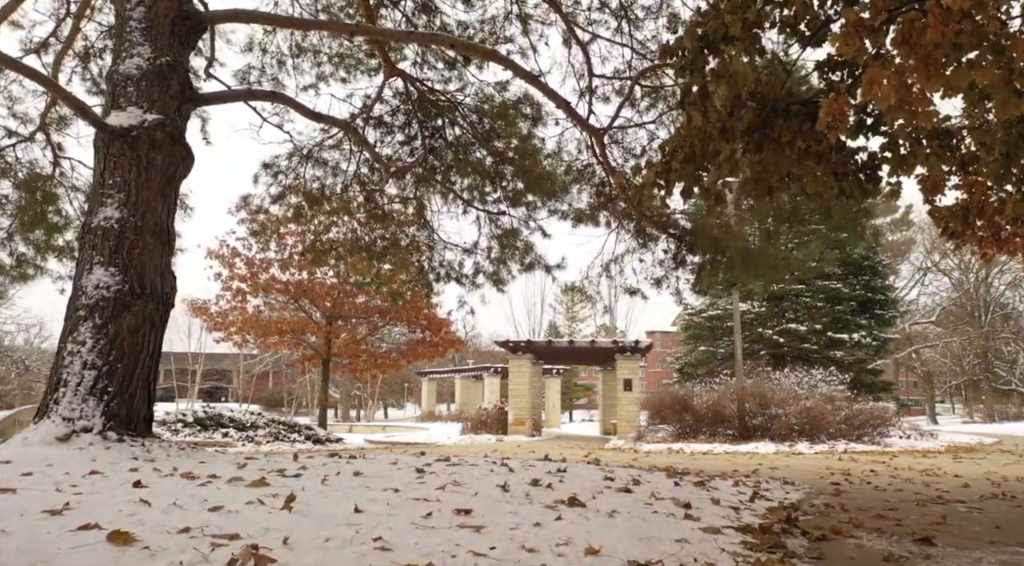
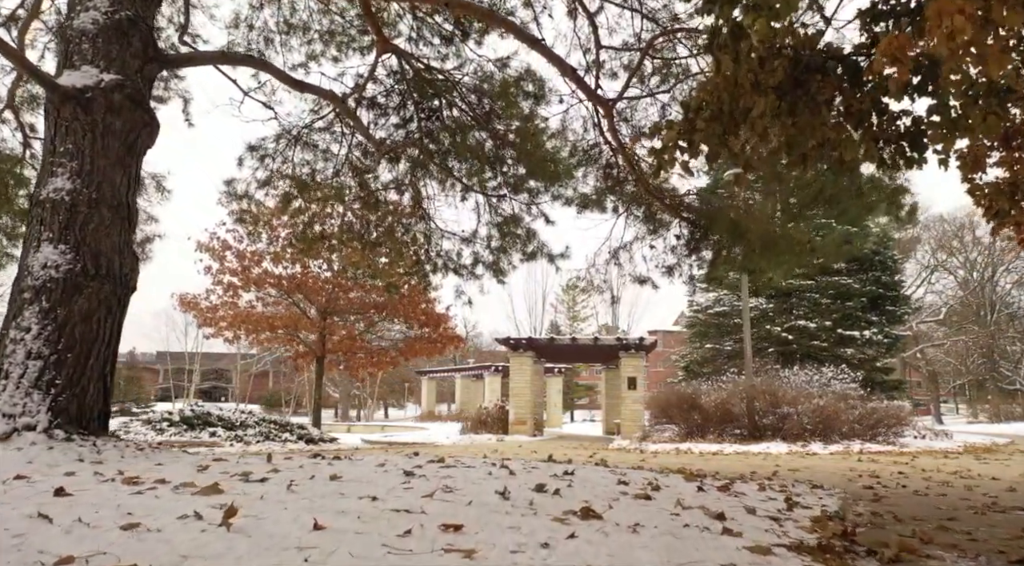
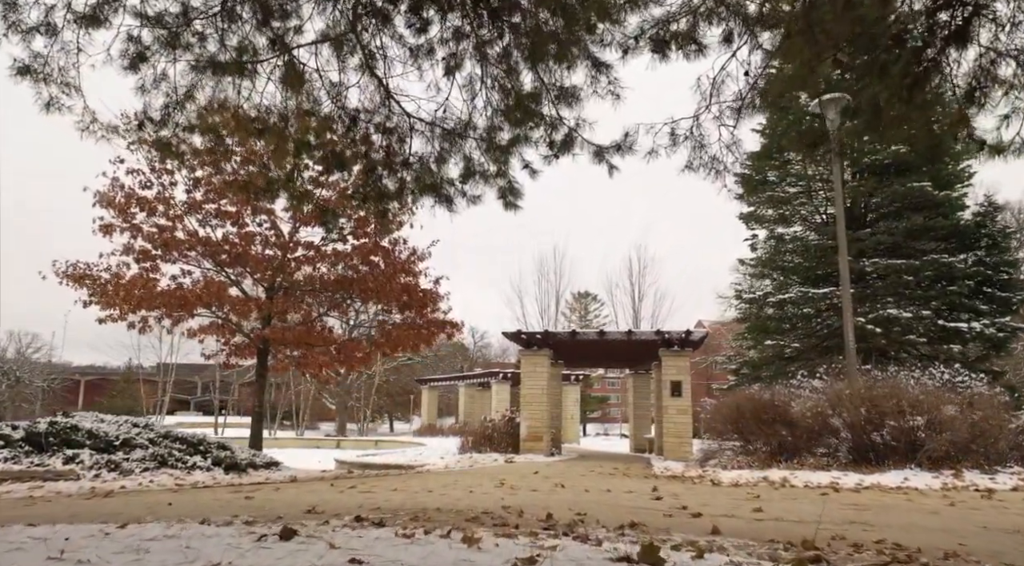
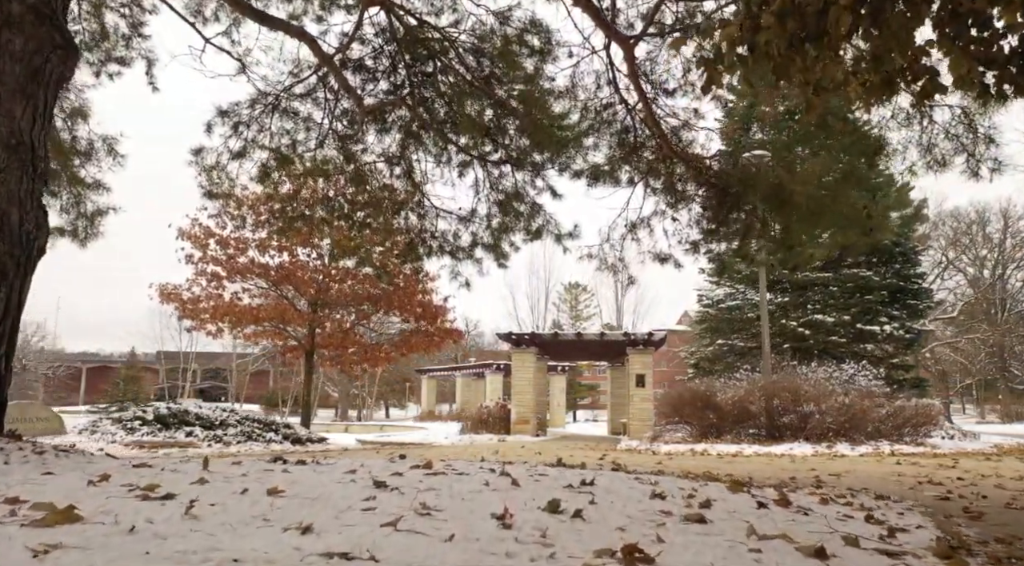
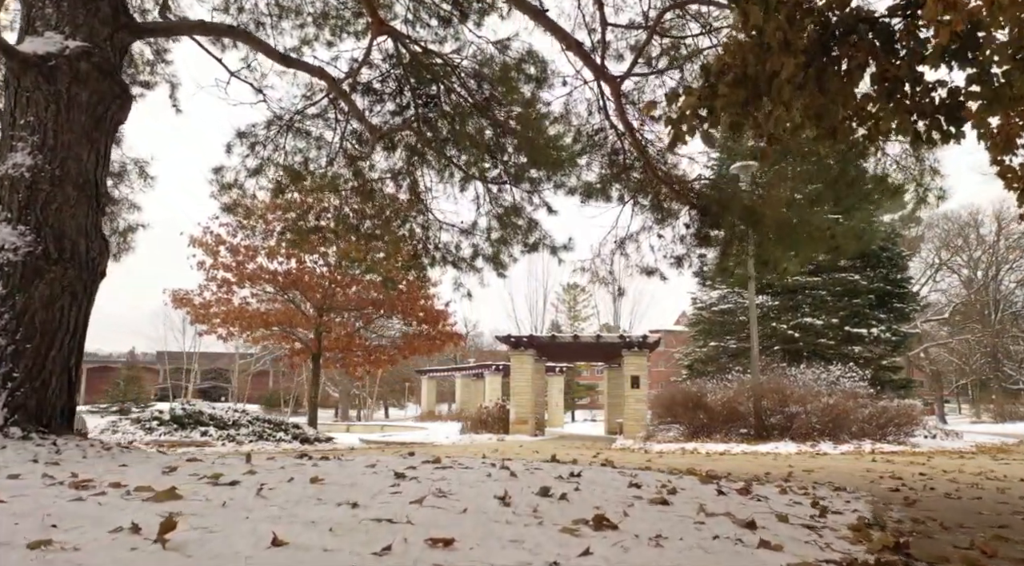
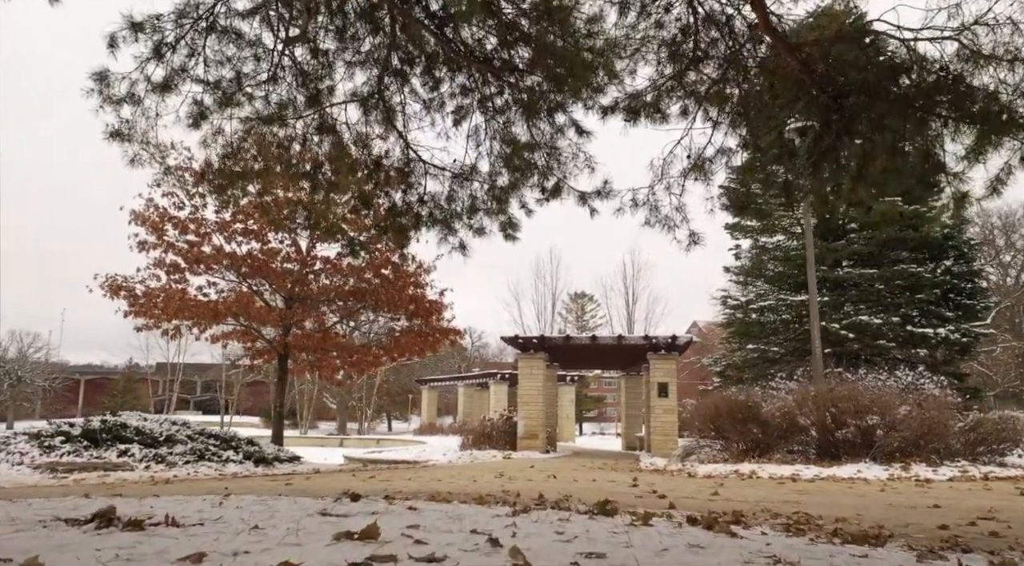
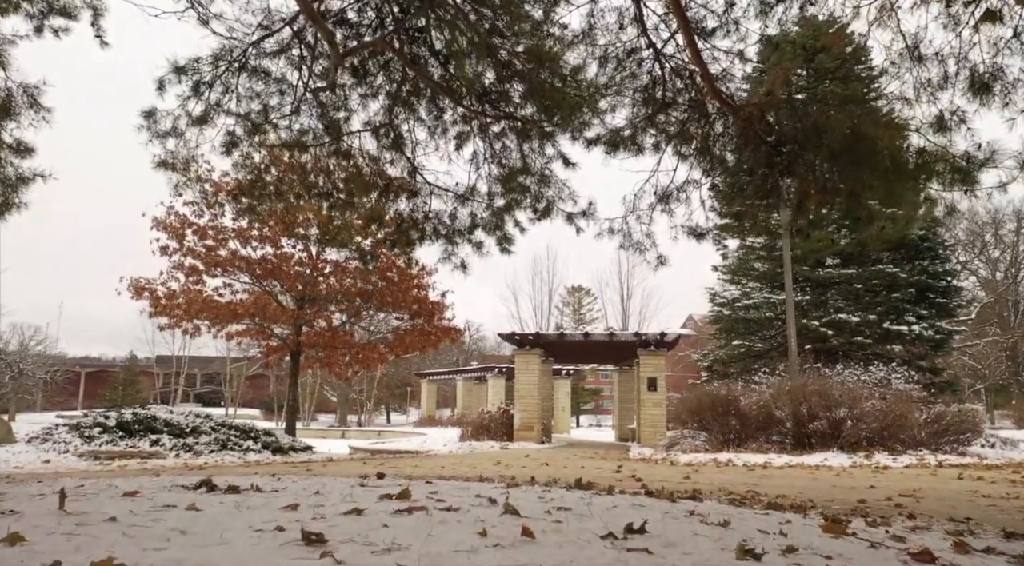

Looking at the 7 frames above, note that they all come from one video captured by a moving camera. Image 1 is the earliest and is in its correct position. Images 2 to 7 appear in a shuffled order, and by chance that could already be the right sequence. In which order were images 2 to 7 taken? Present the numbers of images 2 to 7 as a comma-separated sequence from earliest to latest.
2, 5, 4, 7, 6, 3
